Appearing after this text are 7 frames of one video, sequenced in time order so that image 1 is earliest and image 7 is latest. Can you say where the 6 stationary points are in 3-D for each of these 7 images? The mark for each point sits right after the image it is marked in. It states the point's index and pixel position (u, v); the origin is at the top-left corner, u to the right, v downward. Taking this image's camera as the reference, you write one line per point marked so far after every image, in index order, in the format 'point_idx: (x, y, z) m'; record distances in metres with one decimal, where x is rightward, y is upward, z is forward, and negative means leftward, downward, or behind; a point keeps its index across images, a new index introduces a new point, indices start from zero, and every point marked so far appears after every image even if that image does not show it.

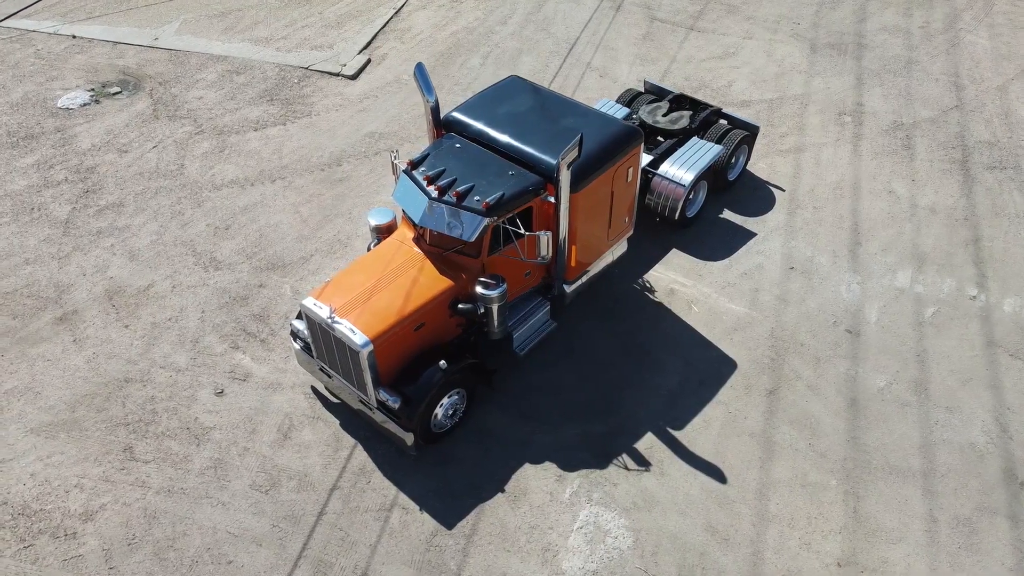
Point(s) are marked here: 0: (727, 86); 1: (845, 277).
0: (+3.3, +3.1, +12.2) m
1: (+3.8, +0.1, +9.2) m
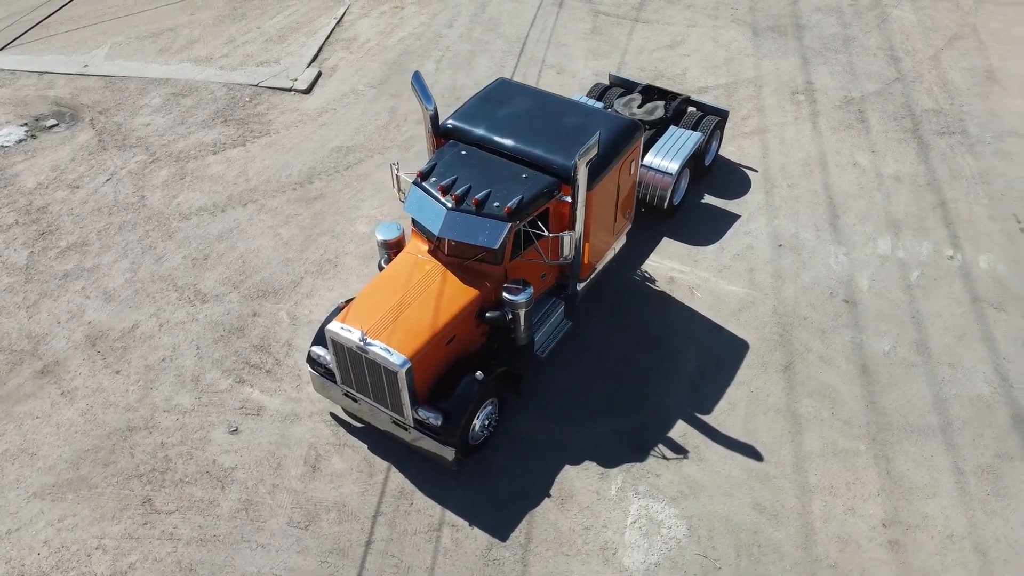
0: (+2.6, +3.3, +12.5) m
1: (+3.8, +0.5, +9.5) m
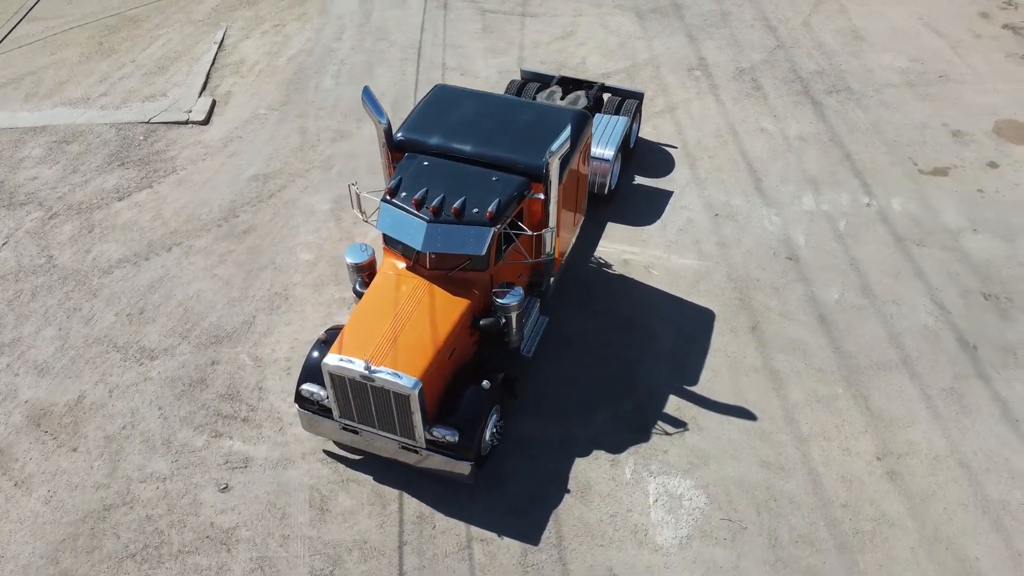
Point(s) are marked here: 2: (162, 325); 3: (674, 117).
0: (+1.1, +3.6, +12.7) m
1: (+3.1, +0.9, +10.0) m
2: (-3.8, -0.4, +8.7) m
3: (+2.3, +2.5, +11.6) m
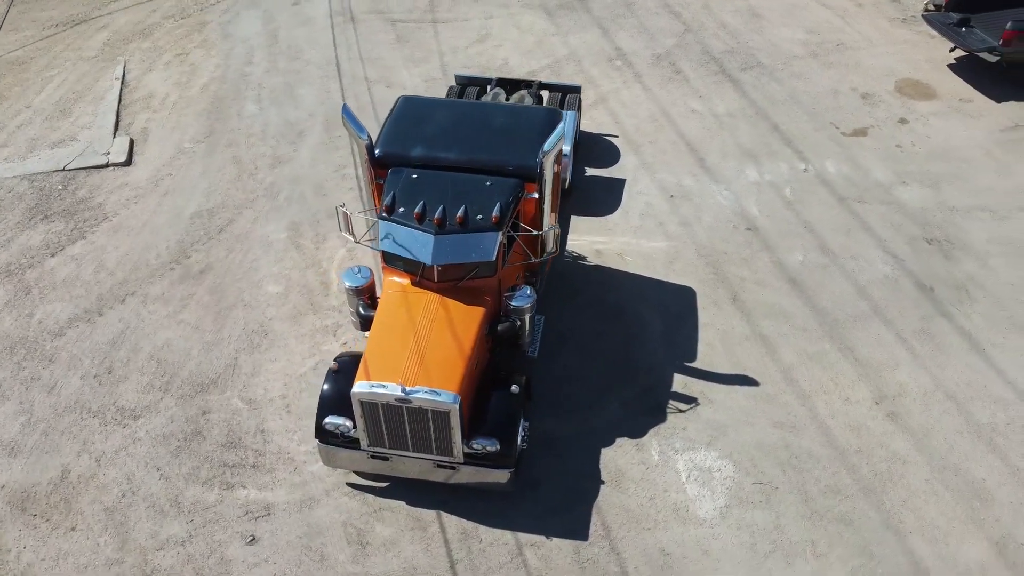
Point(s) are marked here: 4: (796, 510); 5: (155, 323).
0: (-0.1, +3.6, +12.8) m
1: (+2.6, +1.3, +10.4) m
2: (-3.8, -0.9, +8.1) m
3: (+1.4, +2.7, +11.9) m
4: (+2.5, -2.0, +7.1) m
5: (-3.8, -0.4, +8.7) m
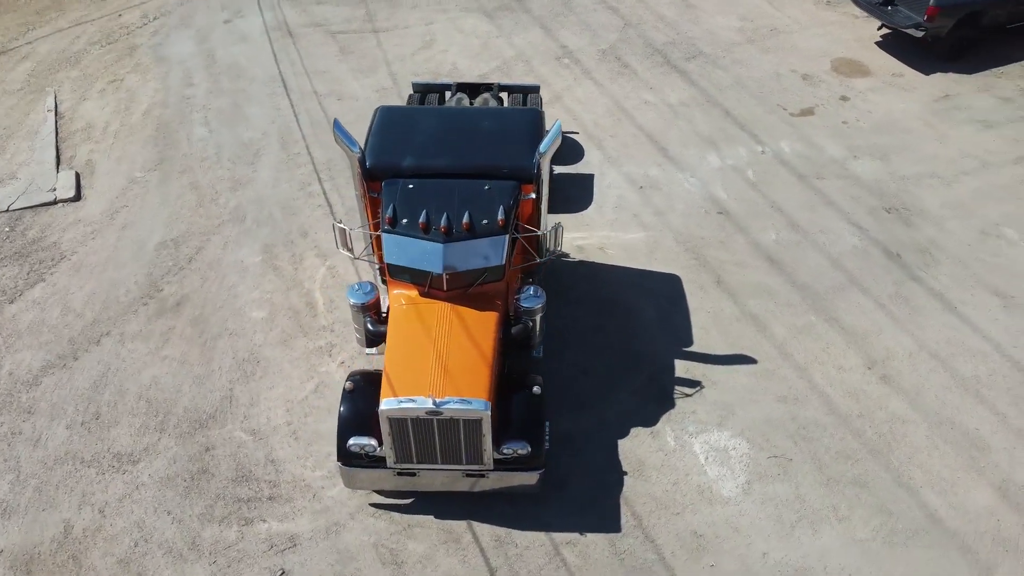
0: (-0.9, +3.5, +12.7) m
1: (+2.2, +1.5, +10.7) m
2: (-3.7, -1.3, +7.7) m
3: (+0.8, +2.7, +12.0) m
4: (+2.7, -1.7, +7.3) m
5: (-3.8, -0.8, +8.3) m
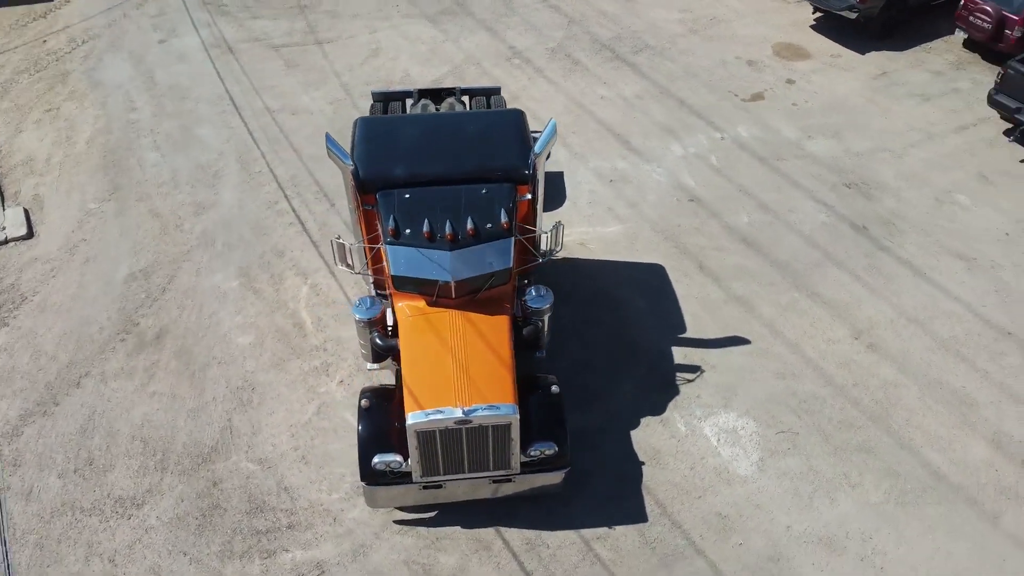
0: (-1.7, +3.3, +12.6) m
1: (+1.8, +1.6, +10.8) m
2: (-3.5, -1.6, +7.3) m
3: (+0.1, +2.7, +12.0) m
4: (+2.9, -1.5, +7.6) m
5: (-3.8, -1.1, +7.9) m
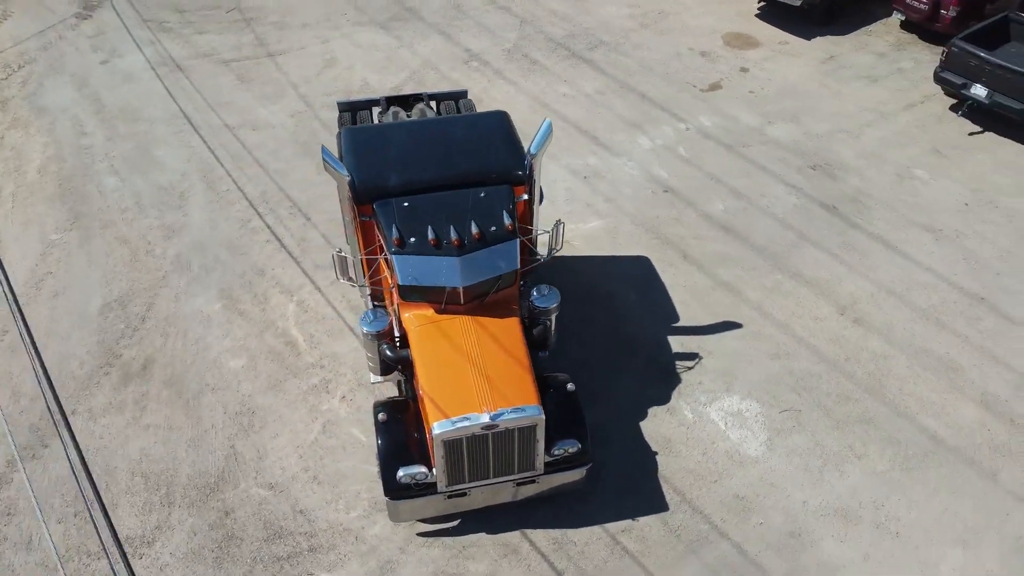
0: (-2.3, +3.2, +12.5) m
1: (+1.4, +1.7, +11.0) m
2: (-3.3, -1.9, +7.0) m
3: (-0.4, +2.7, +12.0) m
4: (+3.0, -1.3, +7.8) m
5: (-3.7, -1.4, +7.6) m
